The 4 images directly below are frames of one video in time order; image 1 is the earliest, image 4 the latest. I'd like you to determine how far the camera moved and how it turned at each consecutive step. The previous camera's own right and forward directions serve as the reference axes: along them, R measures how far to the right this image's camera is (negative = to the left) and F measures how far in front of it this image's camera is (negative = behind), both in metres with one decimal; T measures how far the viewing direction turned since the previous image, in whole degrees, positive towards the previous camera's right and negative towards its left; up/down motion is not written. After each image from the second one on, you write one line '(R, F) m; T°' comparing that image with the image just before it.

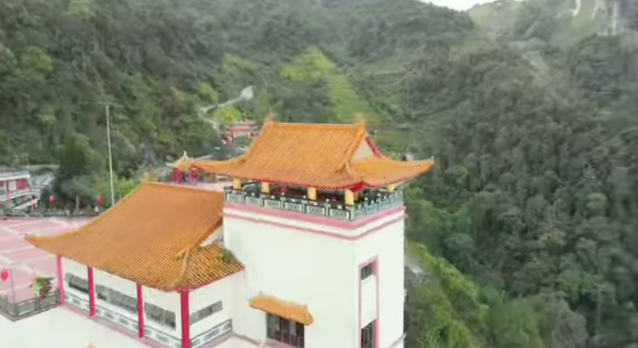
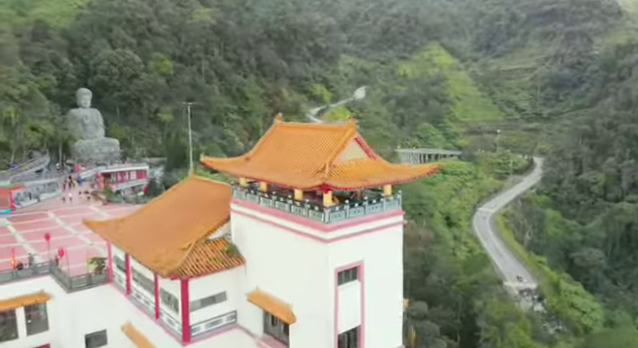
(+4.5, +0.7) m; -16°
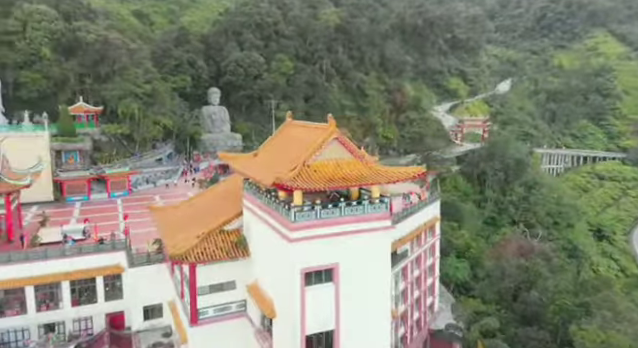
(+5.3, +1.1) m; -19°
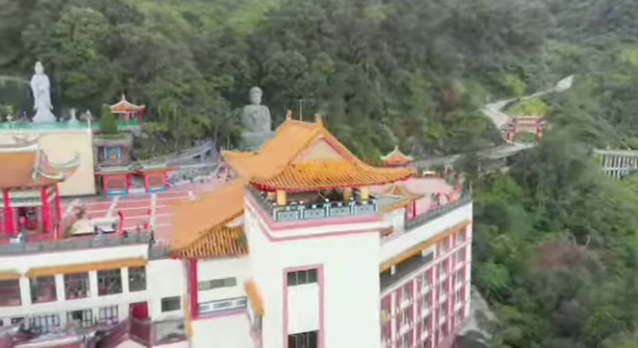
(+2.2, +0.3) m; -7°
